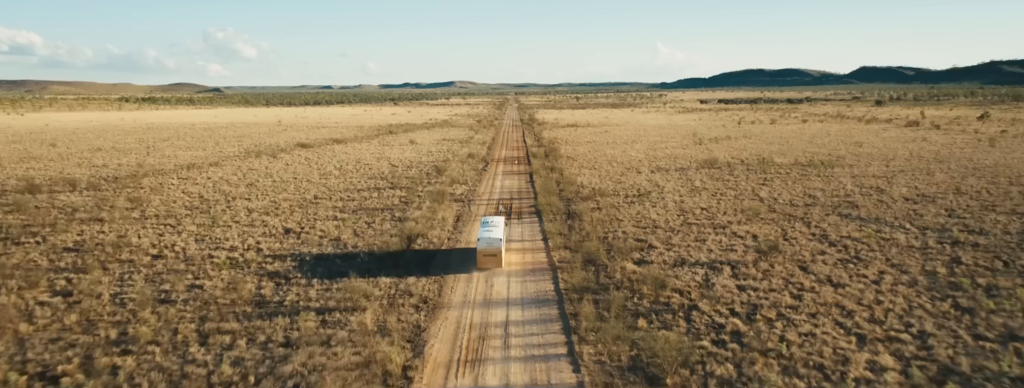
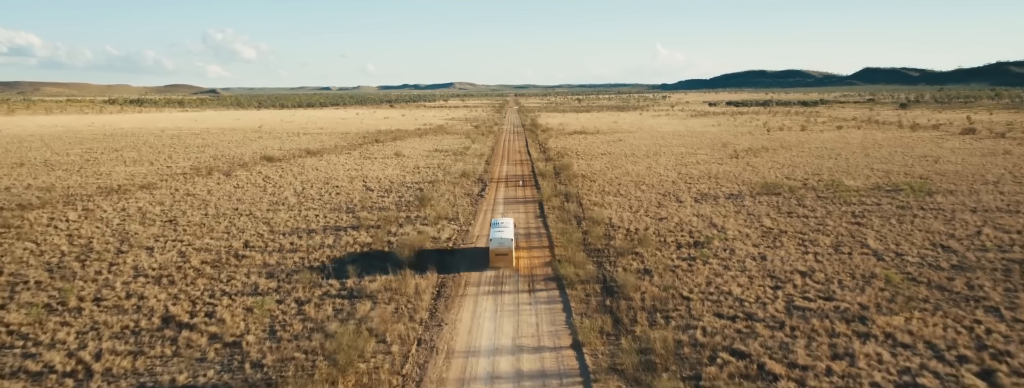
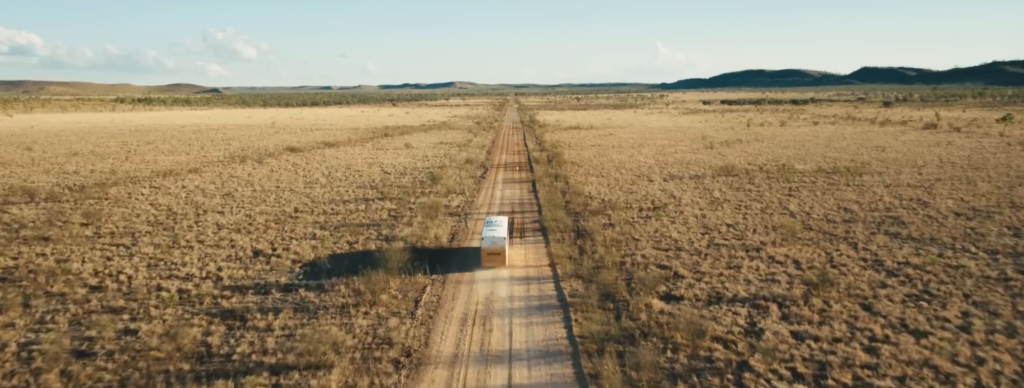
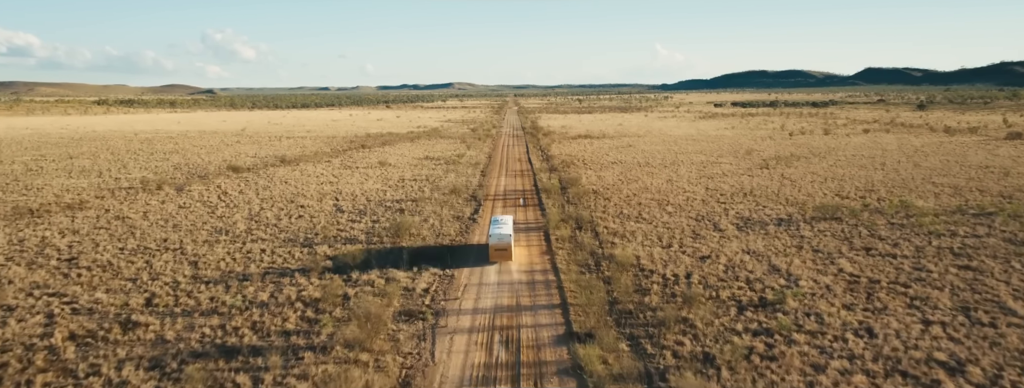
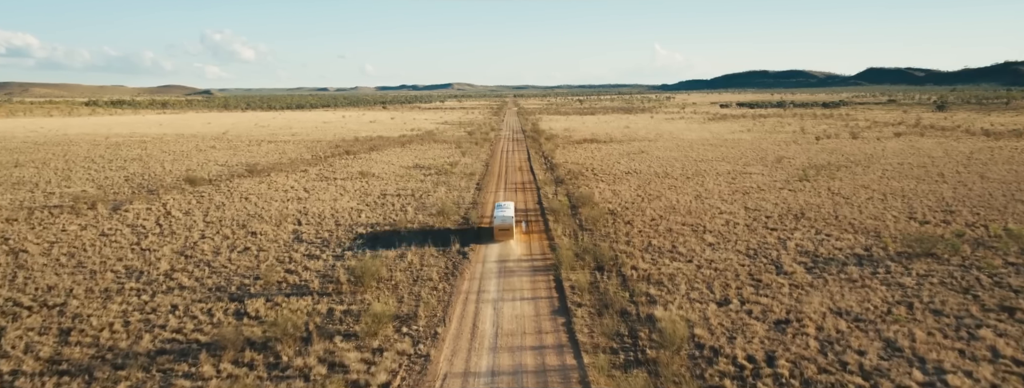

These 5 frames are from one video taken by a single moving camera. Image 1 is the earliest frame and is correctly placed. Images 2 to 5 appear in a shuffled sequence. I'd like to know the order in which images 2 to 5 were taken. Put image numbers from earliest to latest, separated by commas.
3, 2, 4, 5
